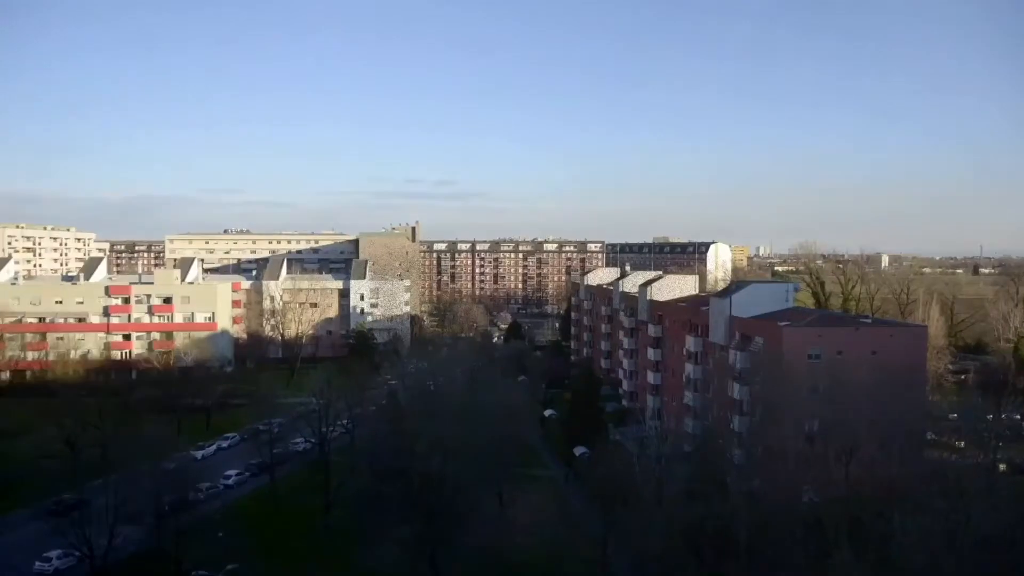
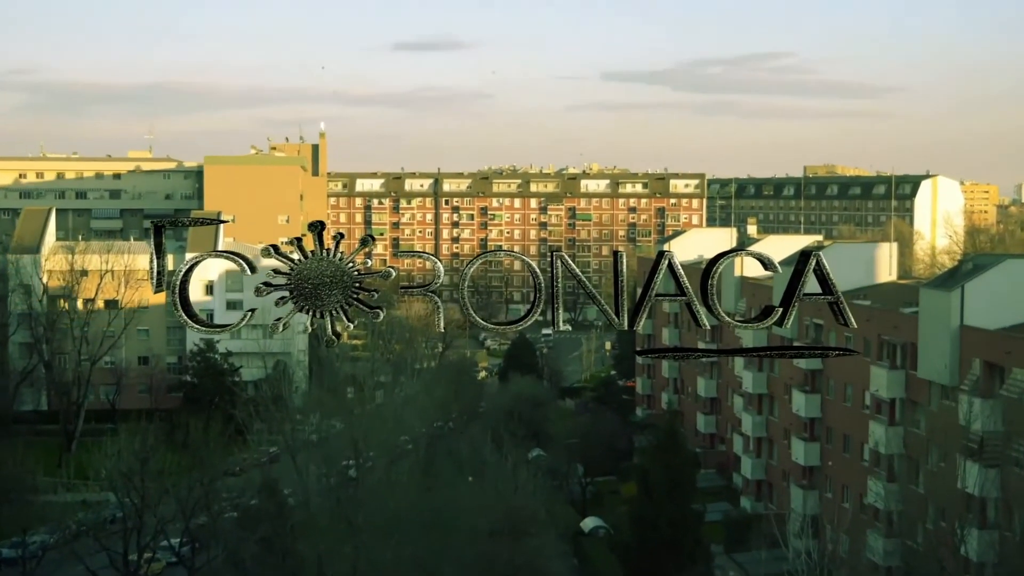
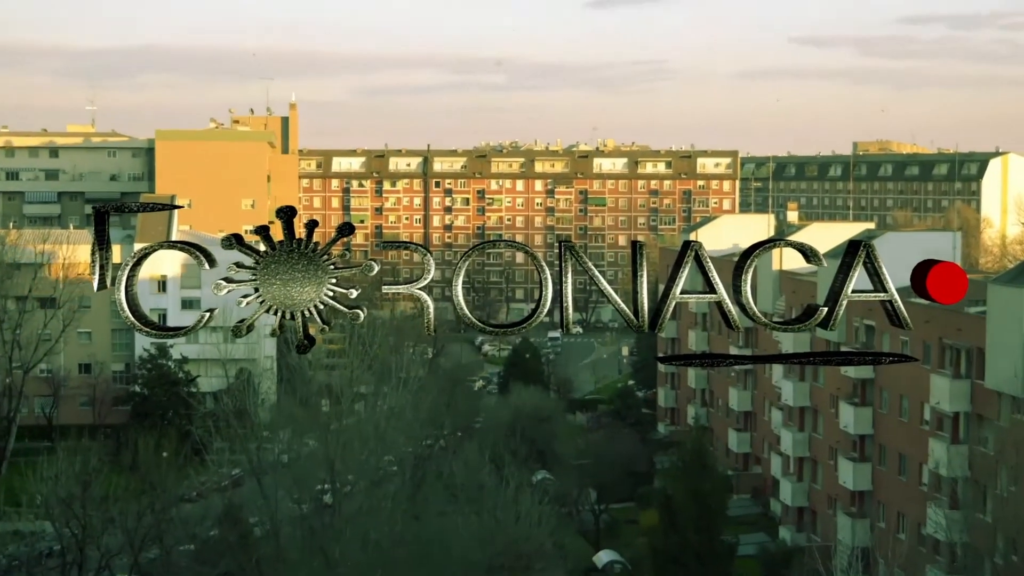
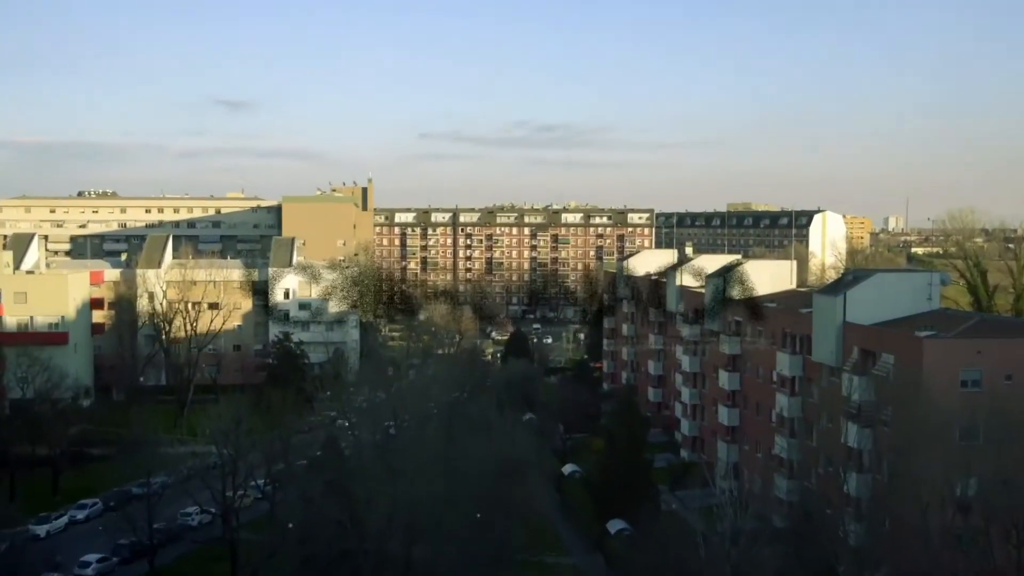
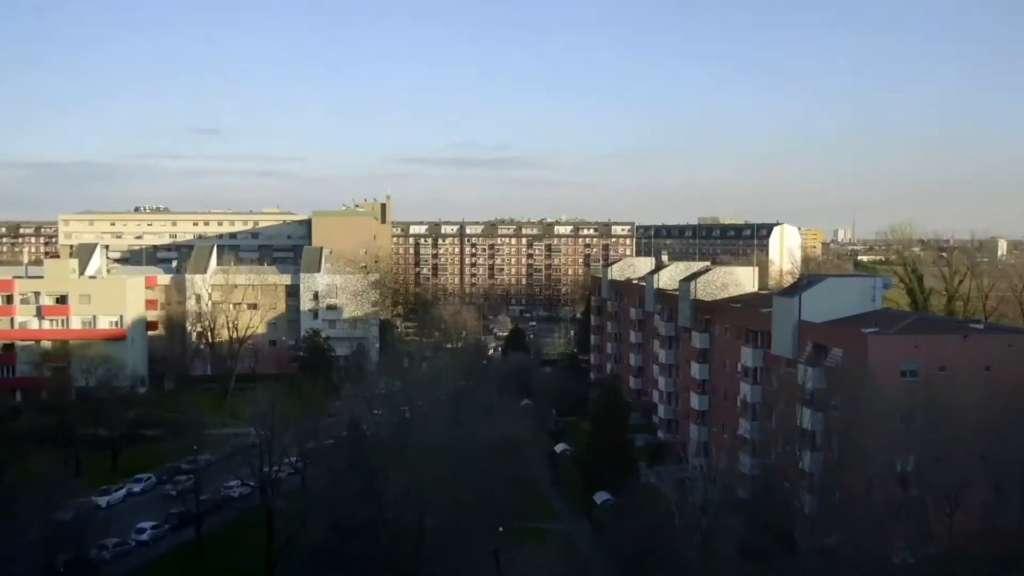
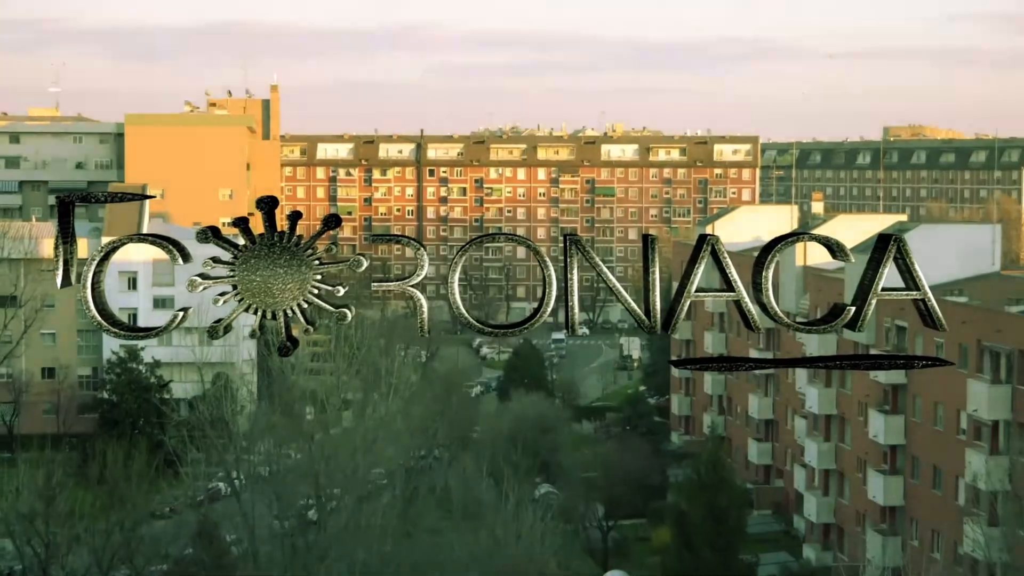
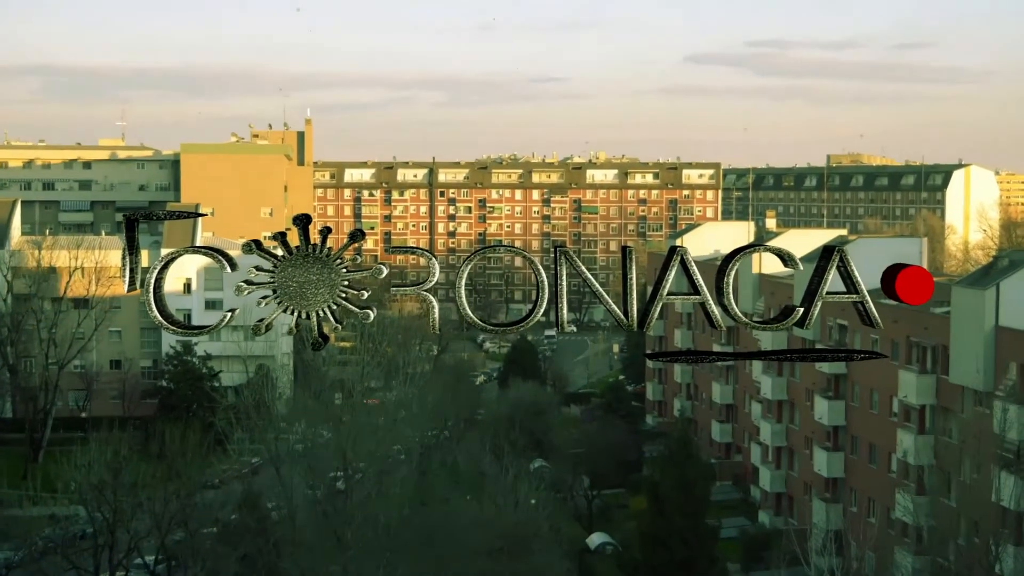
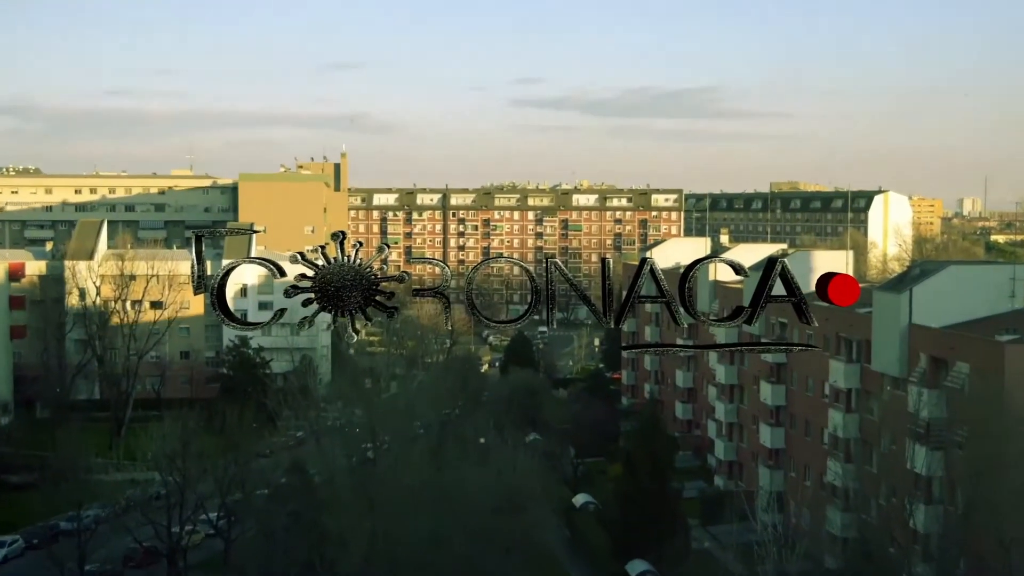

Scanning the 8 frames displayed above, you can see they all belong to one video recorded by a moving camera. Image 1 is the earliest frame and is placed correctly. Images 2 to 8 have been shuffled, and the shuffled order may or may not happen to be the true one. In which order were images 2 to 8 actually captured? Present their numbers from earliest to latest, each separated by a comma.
5, 4, 8, 2, 7, 3, 6
